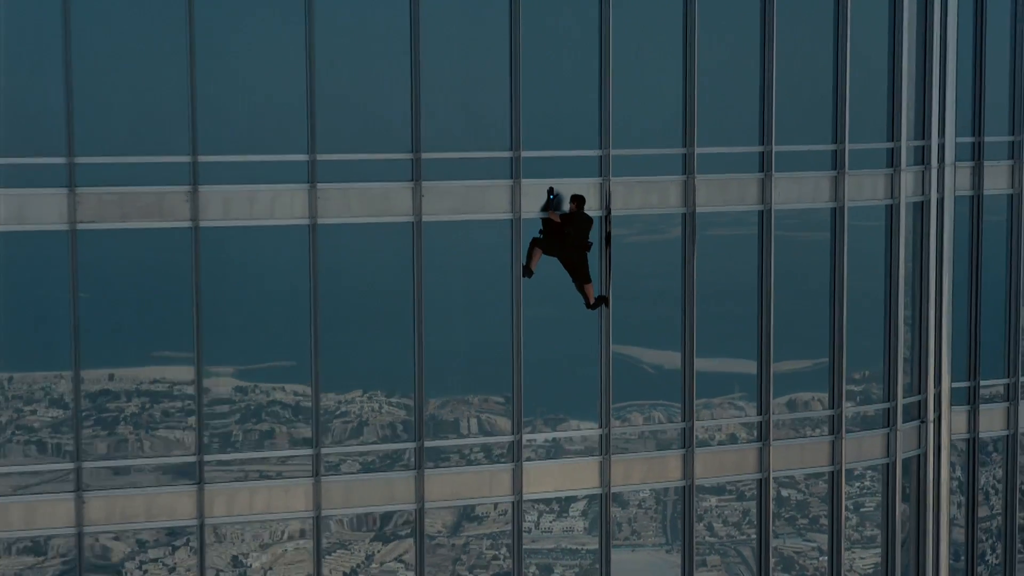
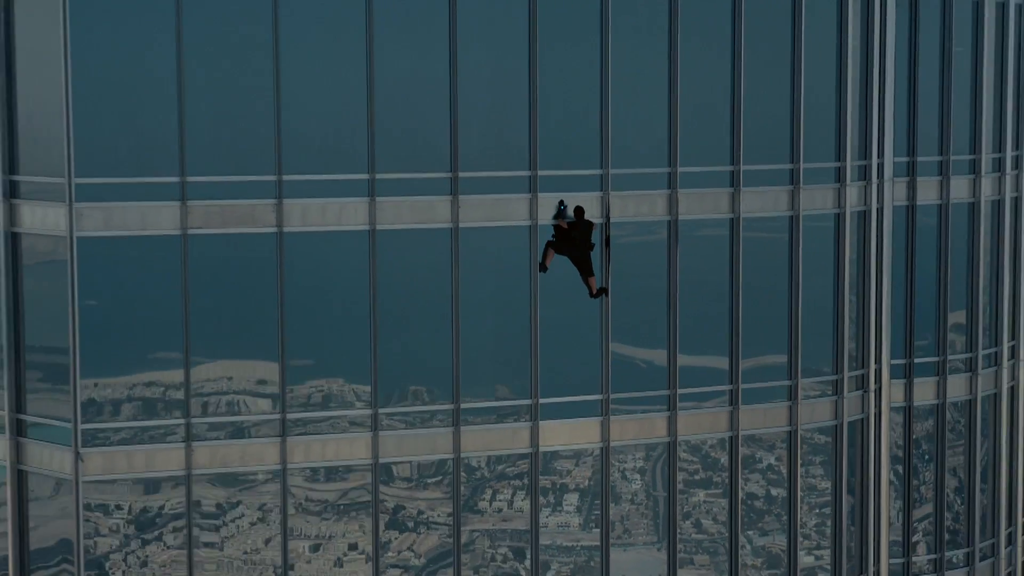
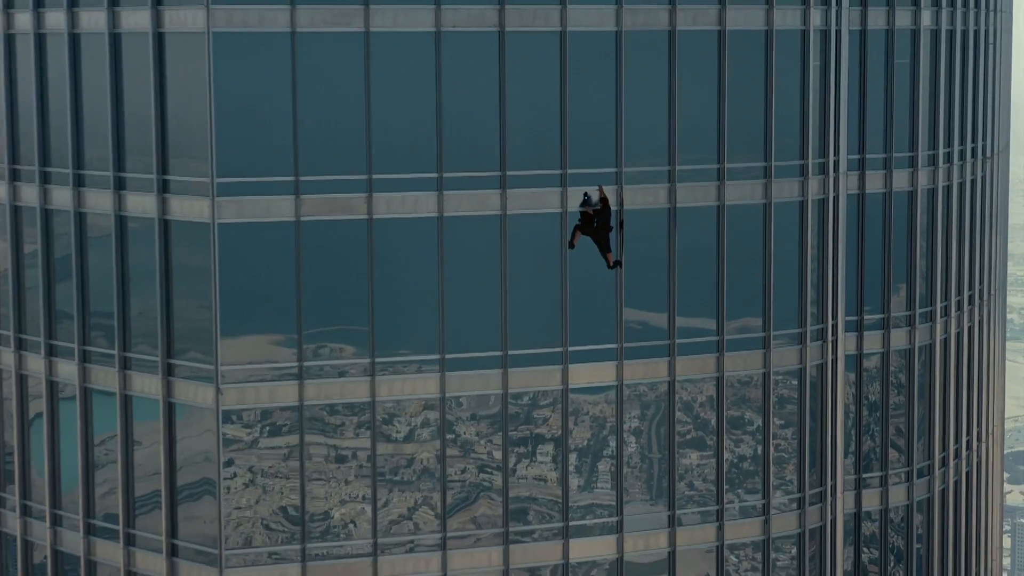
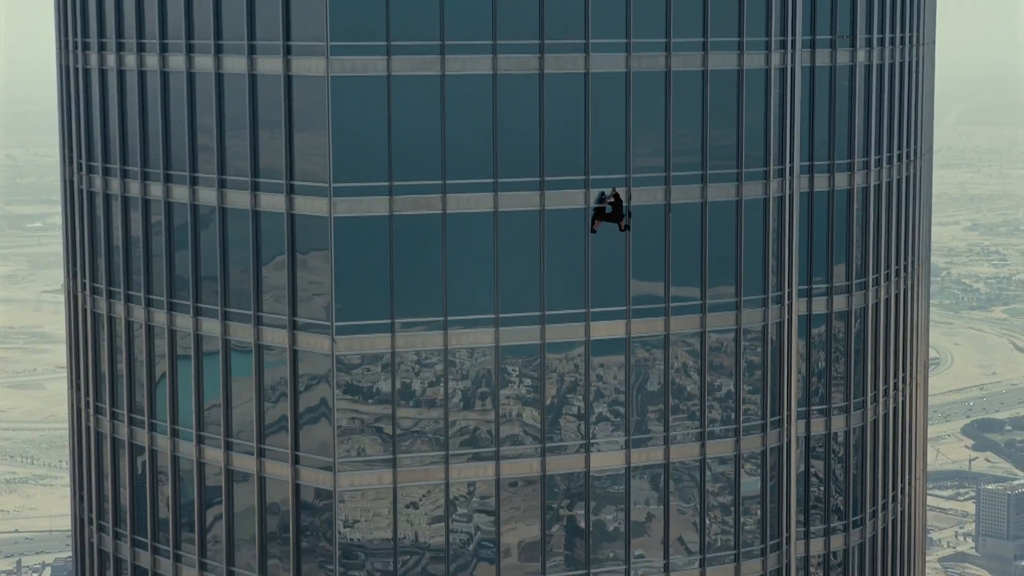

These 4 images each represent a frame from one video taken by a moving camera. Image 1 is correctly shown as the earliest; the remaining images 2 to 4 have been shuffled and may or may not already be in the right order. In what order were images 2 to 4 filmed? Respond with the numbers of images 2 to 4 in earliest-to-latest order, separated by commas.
2, 3, 4
